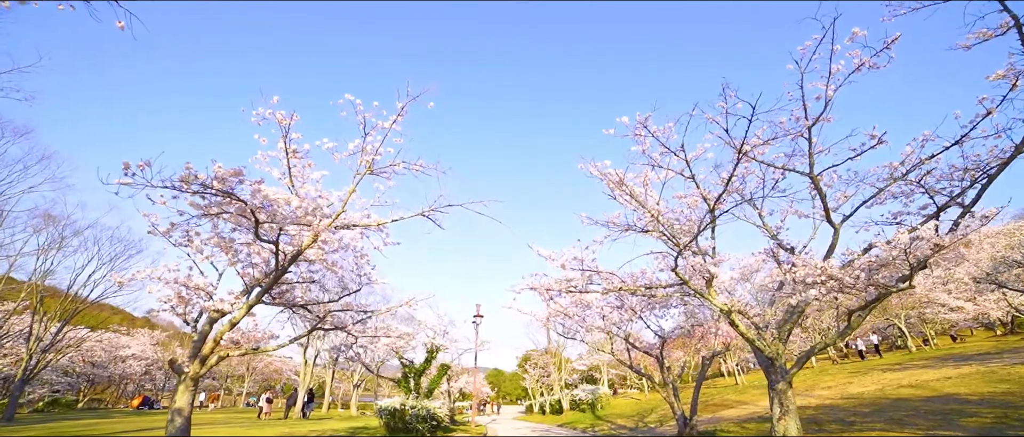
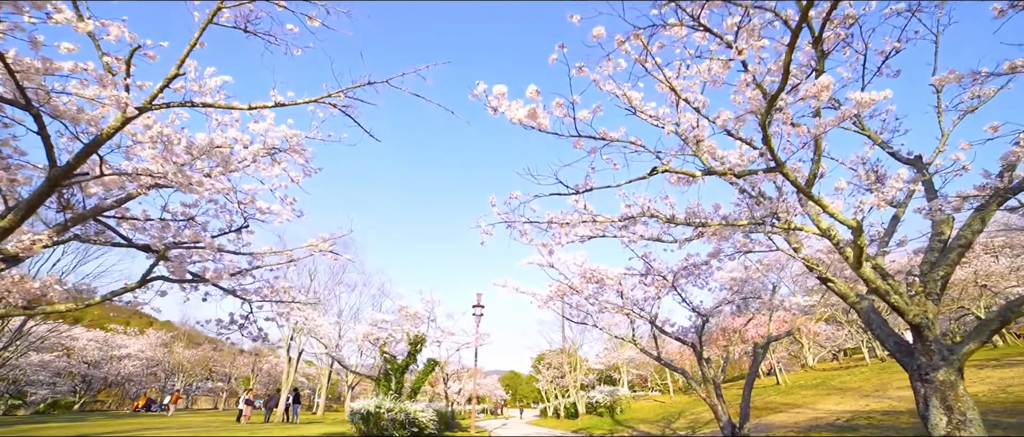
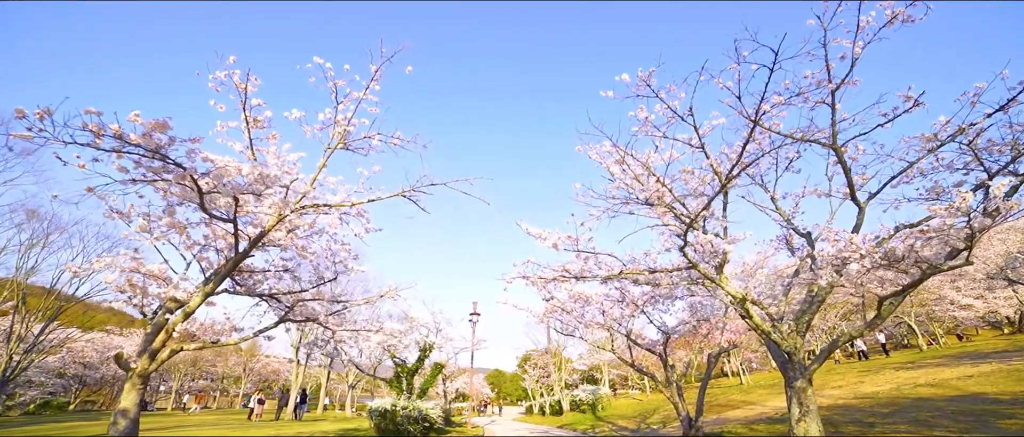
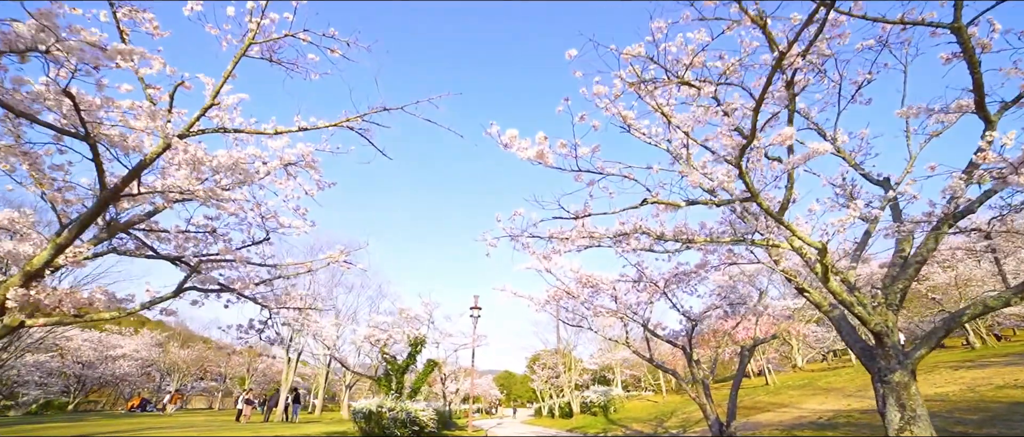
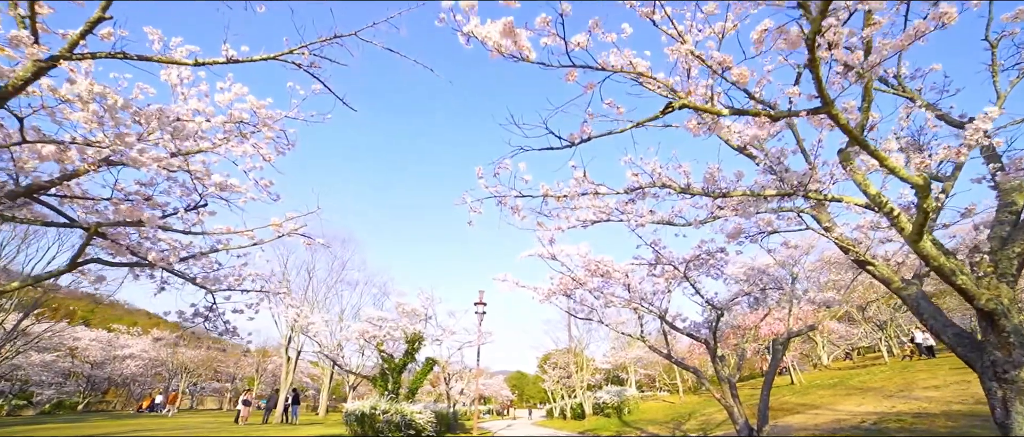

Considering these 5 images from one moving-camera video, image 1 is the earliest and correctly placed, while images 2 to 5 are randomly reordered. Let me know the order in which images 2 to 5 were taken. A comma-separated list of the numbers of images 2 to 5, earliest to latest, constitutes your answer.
3, 4, 2, 5
